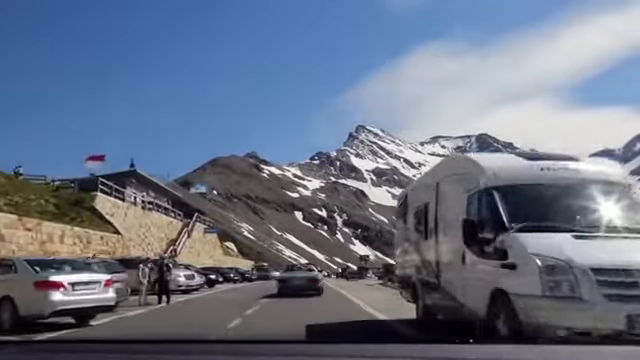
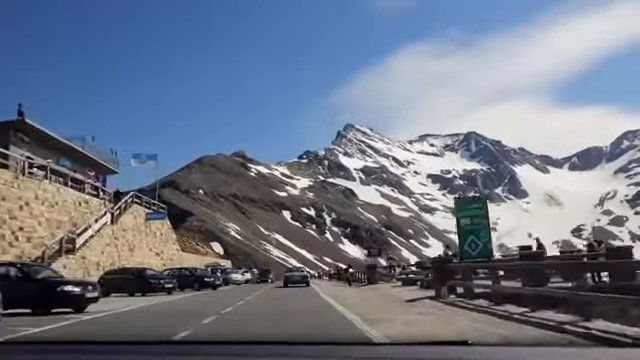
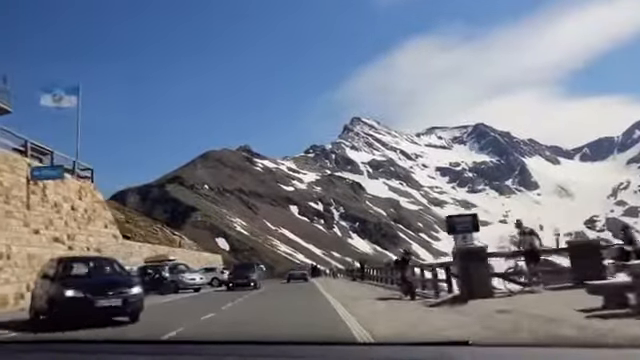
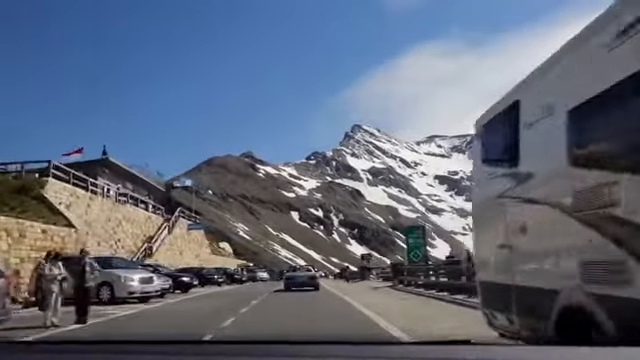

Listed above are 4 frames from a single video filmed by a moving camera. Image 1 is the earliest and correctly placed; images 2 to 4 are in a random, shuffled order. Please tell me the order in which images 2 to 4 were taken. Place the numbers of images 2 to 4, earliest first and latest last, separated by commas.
4, 2, 3
